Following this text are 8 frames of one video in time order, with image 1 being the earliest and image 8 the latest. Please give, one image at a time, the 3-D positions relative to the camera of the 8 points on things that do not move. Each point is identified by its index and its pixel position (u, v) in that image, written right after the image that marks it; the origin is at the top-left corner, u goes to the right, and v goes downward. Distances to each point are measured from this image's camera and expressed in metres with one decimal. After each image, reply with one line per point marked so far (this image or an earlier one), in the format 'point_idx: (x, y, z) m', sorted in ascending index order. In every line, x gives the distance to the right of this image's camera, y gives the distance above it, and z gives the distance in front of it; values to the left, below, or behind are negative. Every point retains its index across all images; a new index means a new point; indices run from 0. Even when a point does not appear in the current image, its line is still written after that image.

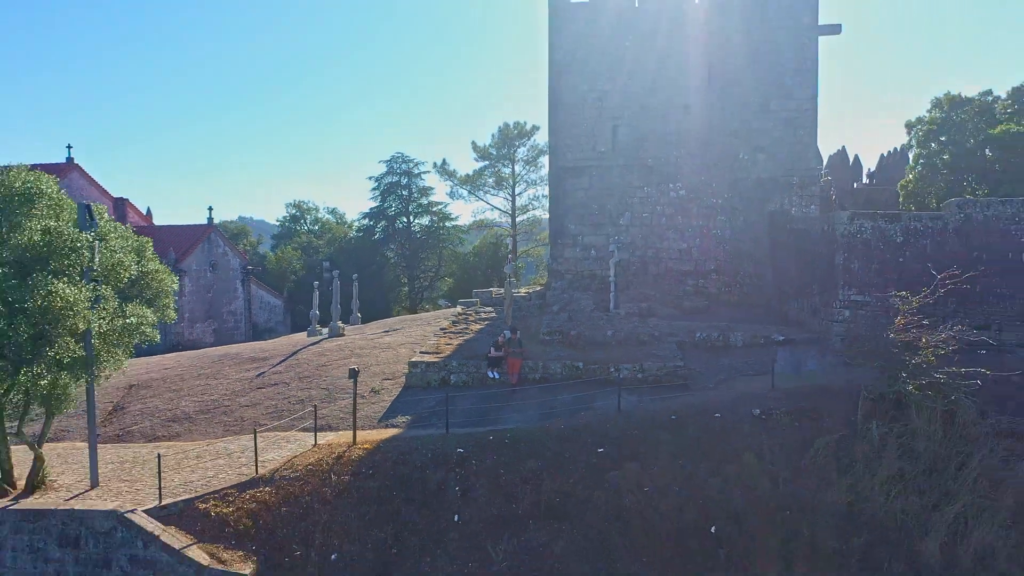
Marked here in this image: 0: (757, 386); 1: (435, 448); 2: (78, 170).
0: (+3.2, -1.3, +7.4) m
1: (-0.8, -1.8, +6.2) m
2: (-13.6, +3.6, +17.7) m
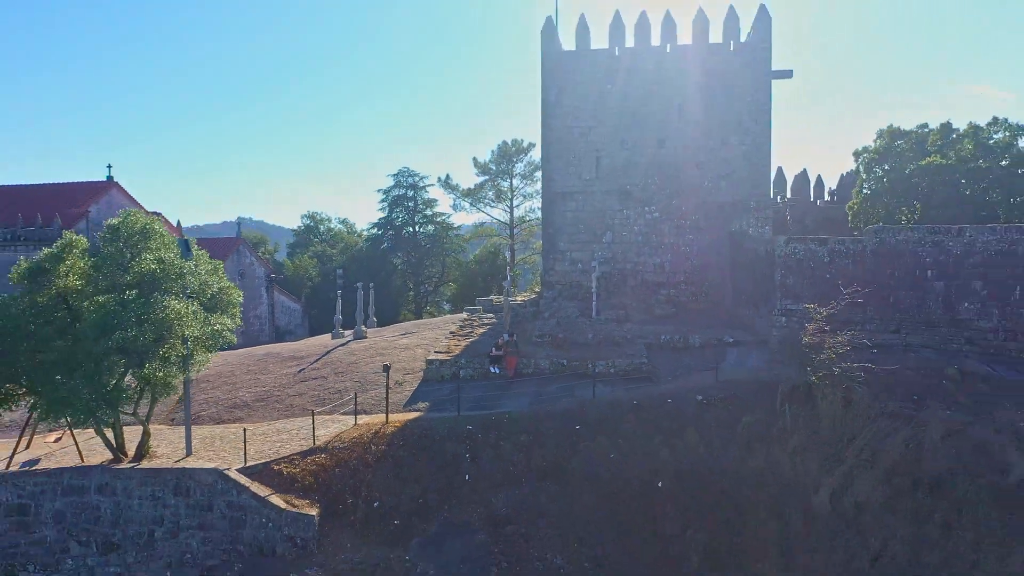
0: (+3.2, -1.5, +9.2) m
1: (-0.9, -2.0, +8.0) m
2: (-13.6, +3.4, +19.5) m
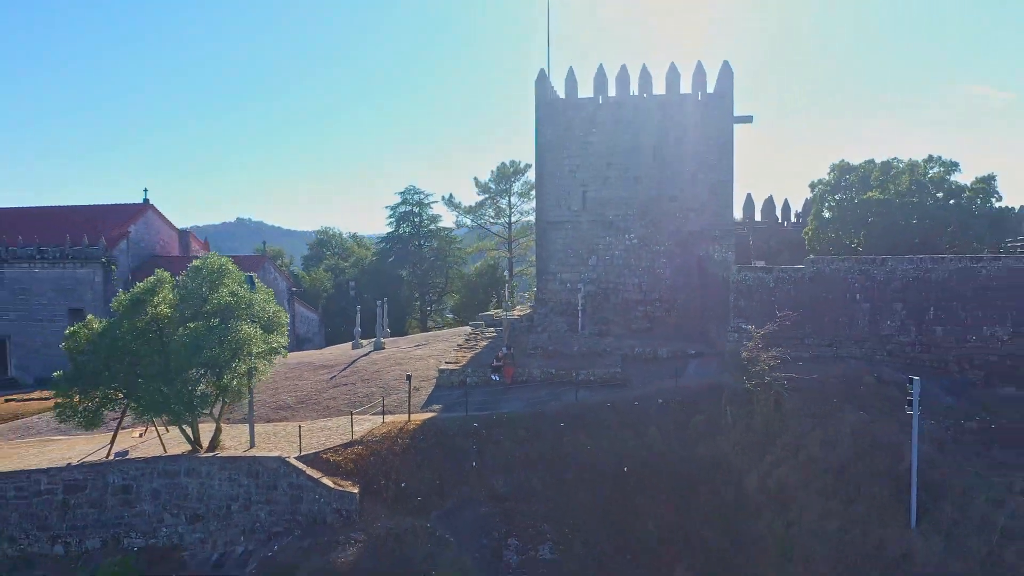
0: (+3.1, -1.9, +11.2) m
1: (-0.9, -2.4, +10.0) m
2: (-13.7, +2.9, +21.5) m
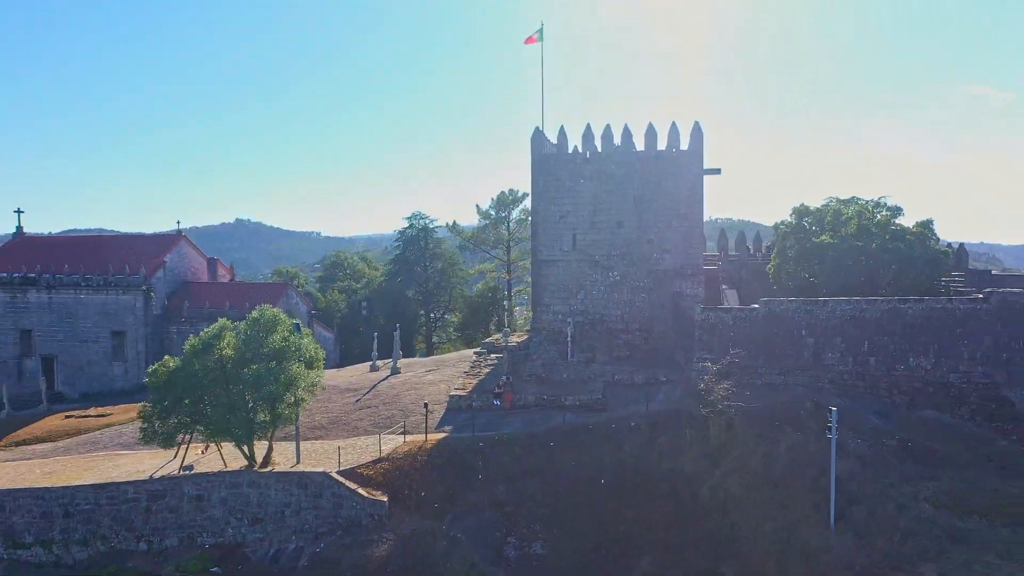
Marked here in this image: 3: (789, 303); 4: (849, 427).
0: (+3.1, -2.9, +13.4) m
1: (-0.9, -3.4, +12.2) m
2: (-13.7, +2.0, +23.7) m
3: (+7.0, -0.4, +14.2) m
4: (+7.9, -3.2, +13.3) m
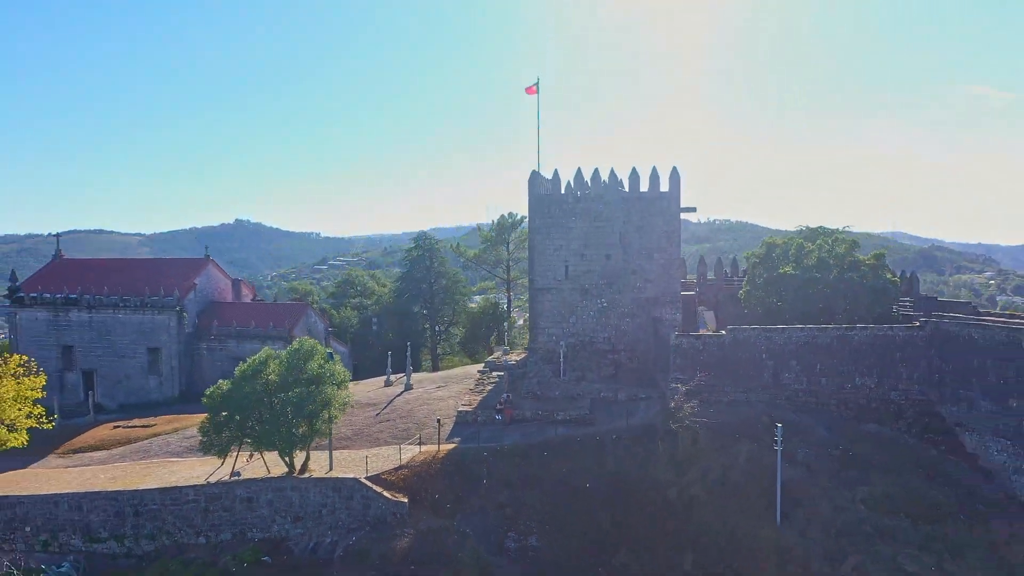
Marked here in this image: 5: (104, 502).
0: (+3.1, -3.7, +15.6) m
1: (-1.0, -4.2, +14.4) m
2: (-13.7, +1.1, +25.8) m
3: (+7.0, -1.2, +16.4) m
4: (+7.9, -4.1, +15.5) m
5: (-10.3, -5.4, +14.2) m
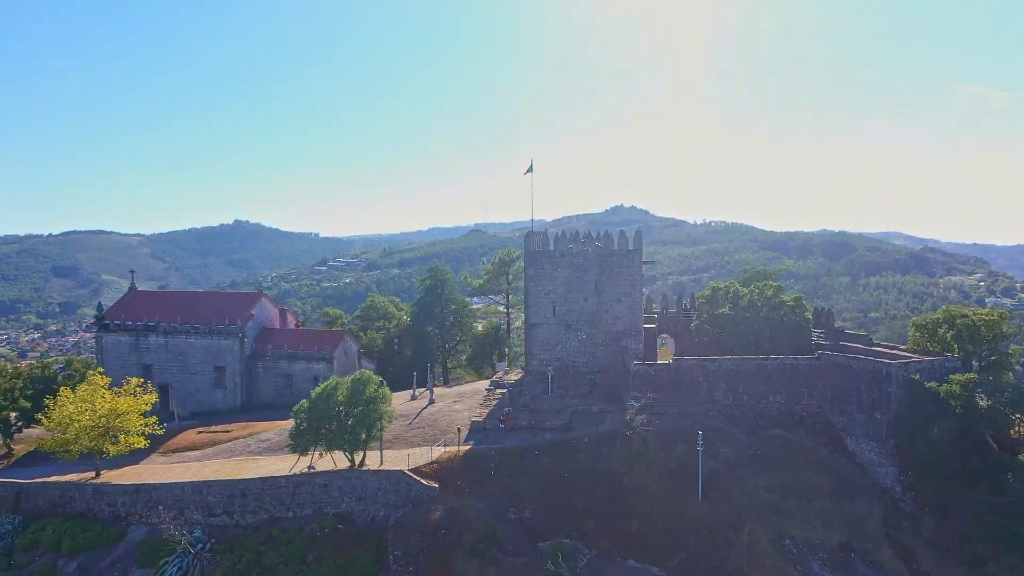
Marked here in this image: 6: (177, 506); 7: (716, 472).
0: (+3.1, -5.3, +21.0) m
1: (-1.0, -5.8, +19.9) m
2: (-13.8, -0.4, +31.3) m
3: (+7.0, -2.8, +21.9) m
4: (+7.9, -5.7, +21.0) m
5: (-10.3, -7.0, +19.7) m
6: (-11.9, -7.8, +20.1) m
7: (+7.1, -6.4, +19.7) m
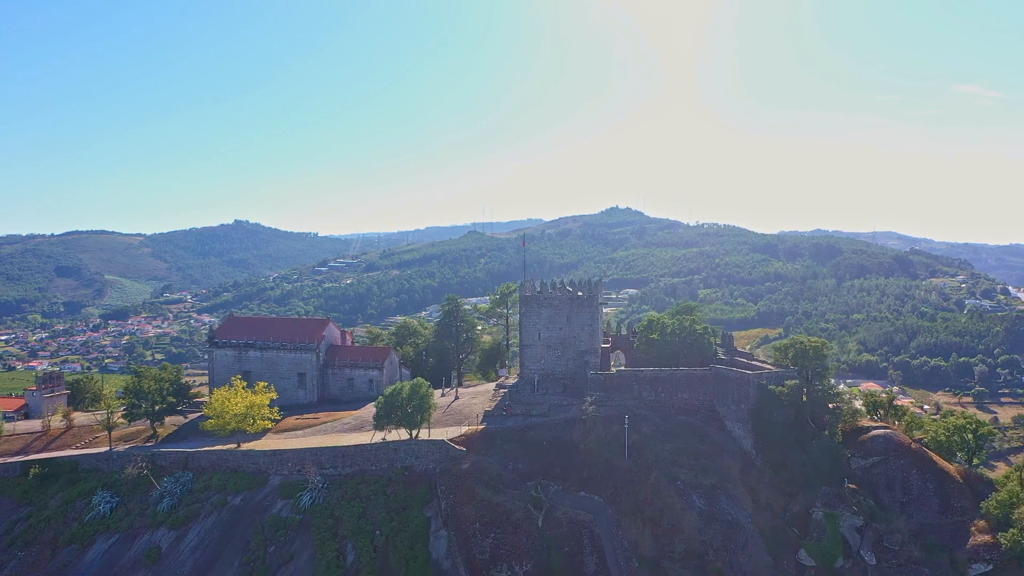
0: (+3.0, -7.5, +32.8) m
1: (-1.0, -7.9, +31.6) m
2: (-13.9, -2.5, +43.0) m
3: (+6.9, -5.0, +33.7) m
4: (+7.8, -7.8, +32.8) m
5: (-10.3, -9.1, +31.4) m
6: (-11.9, -9.9, +31.9) m
7: (+7.1, -8.6, +31.5) m
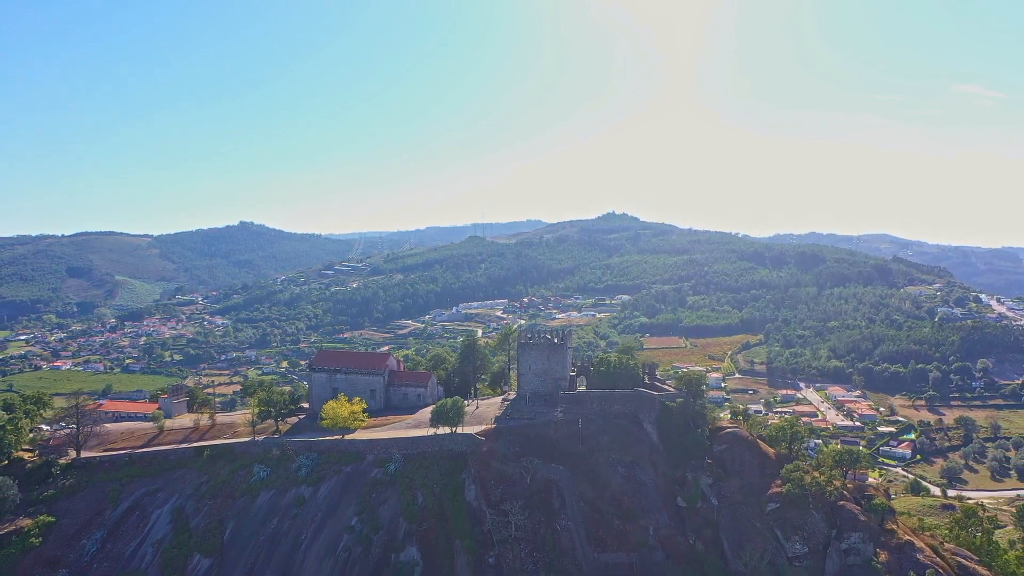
0: (+3.0, -12.6, +53.8) m
1: (-1.0, -13.0, +52.6) m
2: (-13.8, -7.5, +63.9) m
3: (+6.9, -10.1, +54.7) m
4: (+7.9, -12.9, +53.8) m
5: (-10.3, -14.2, +52.4) m
6: (-11.9, -14.9, +52.8) m
7: (+7.1, -13.7, +52.5) m
